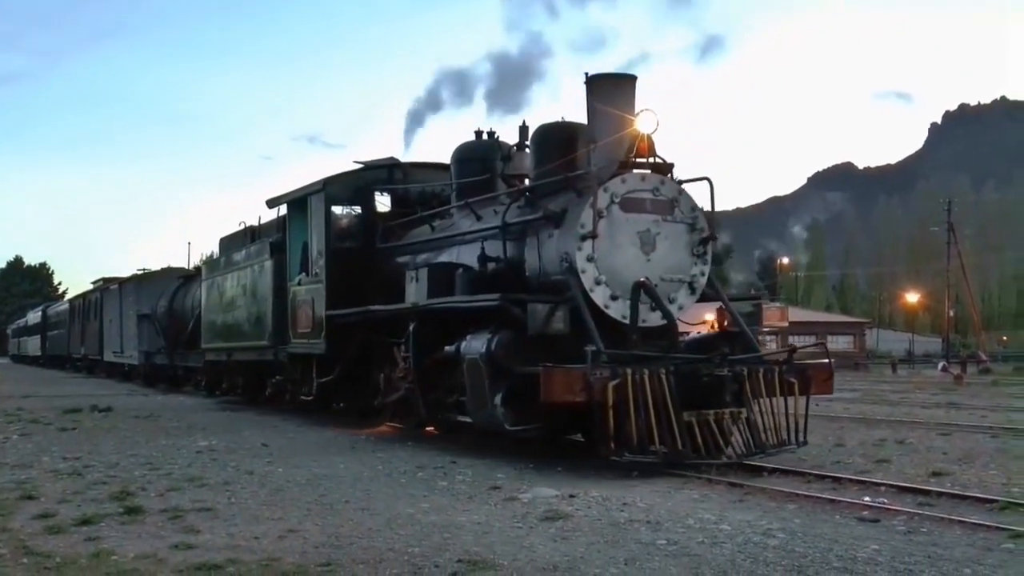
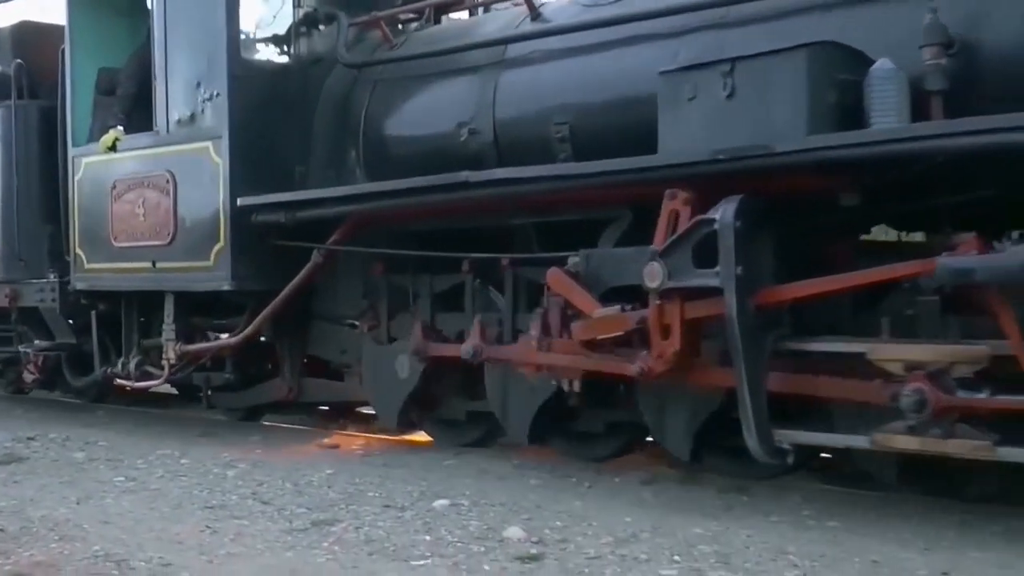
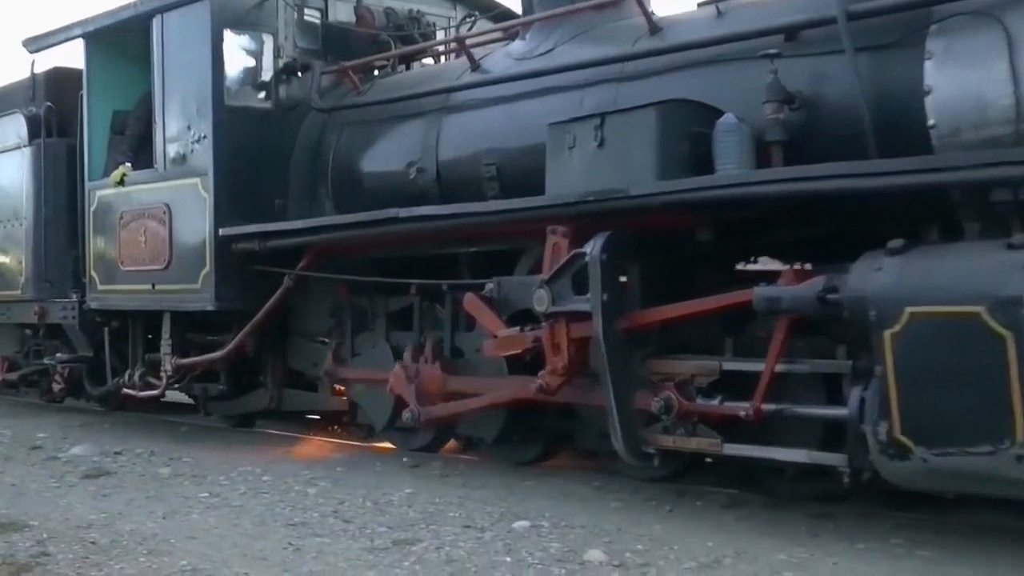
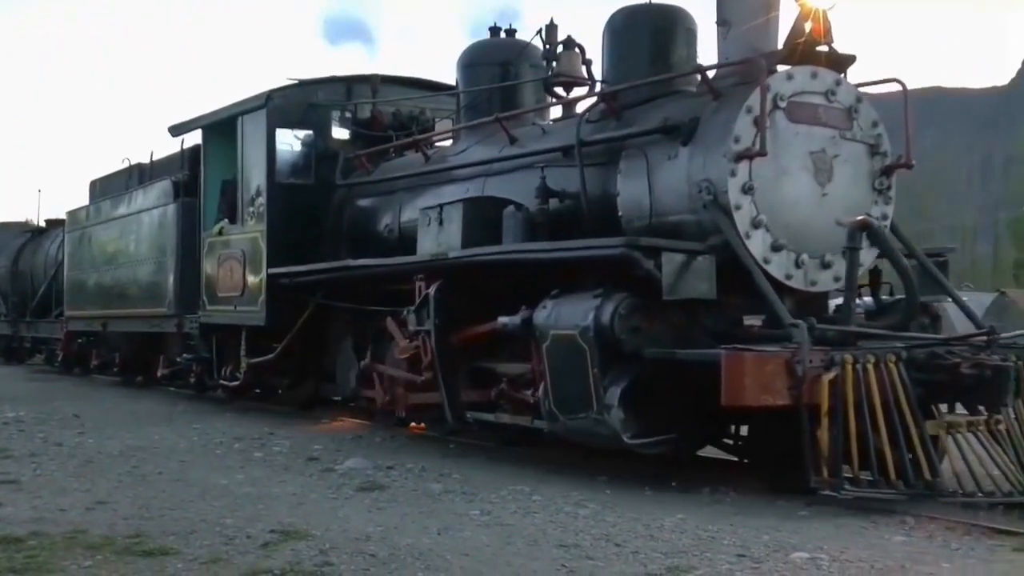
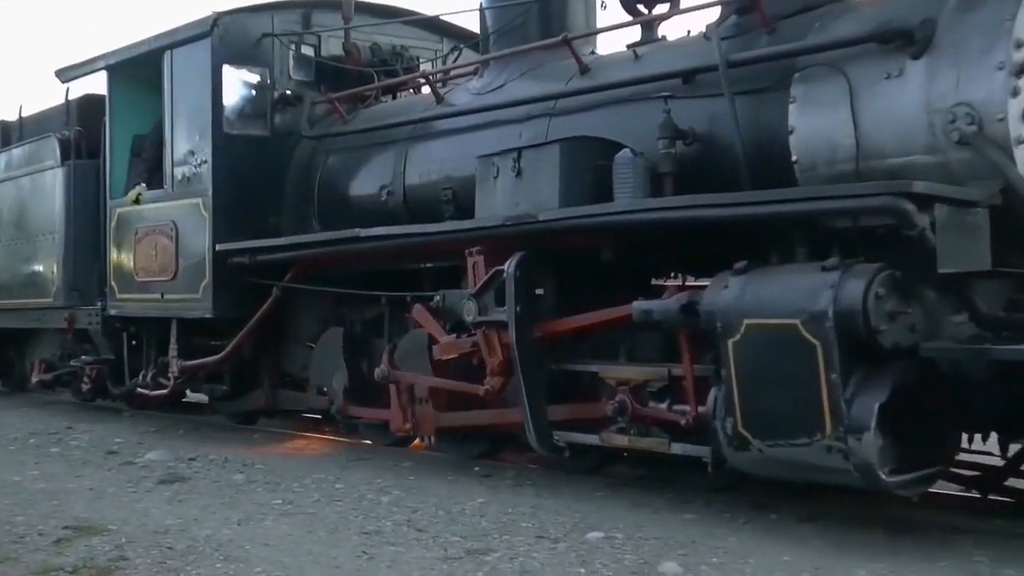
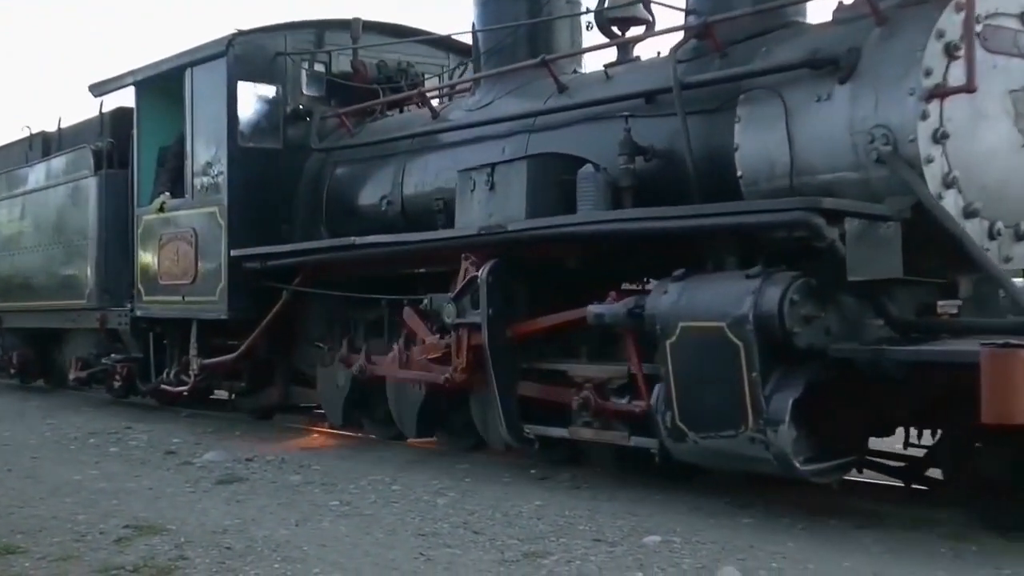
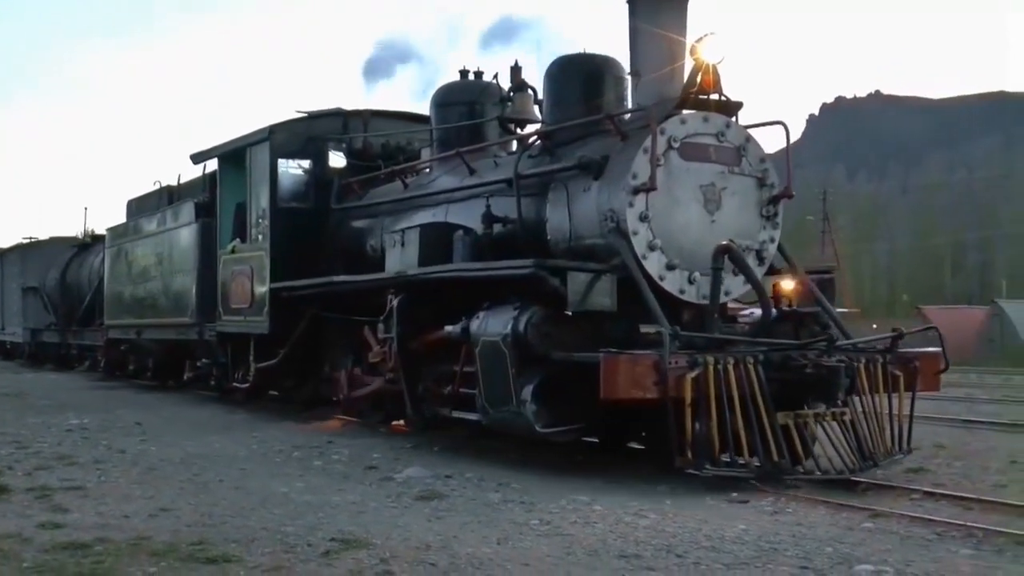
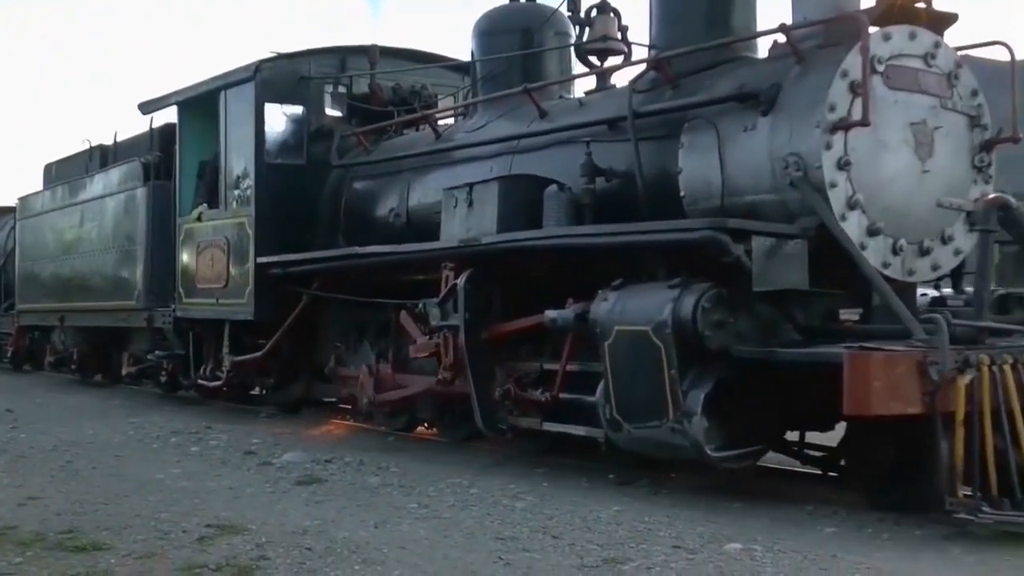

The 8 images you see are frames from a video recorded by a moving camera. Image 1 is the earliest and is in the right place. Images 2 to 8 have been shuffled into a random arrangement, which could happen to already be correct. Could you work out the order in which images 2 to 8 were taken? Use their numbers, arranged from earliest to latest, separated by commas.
7, 4, 8, 6, 5, 3, 2
